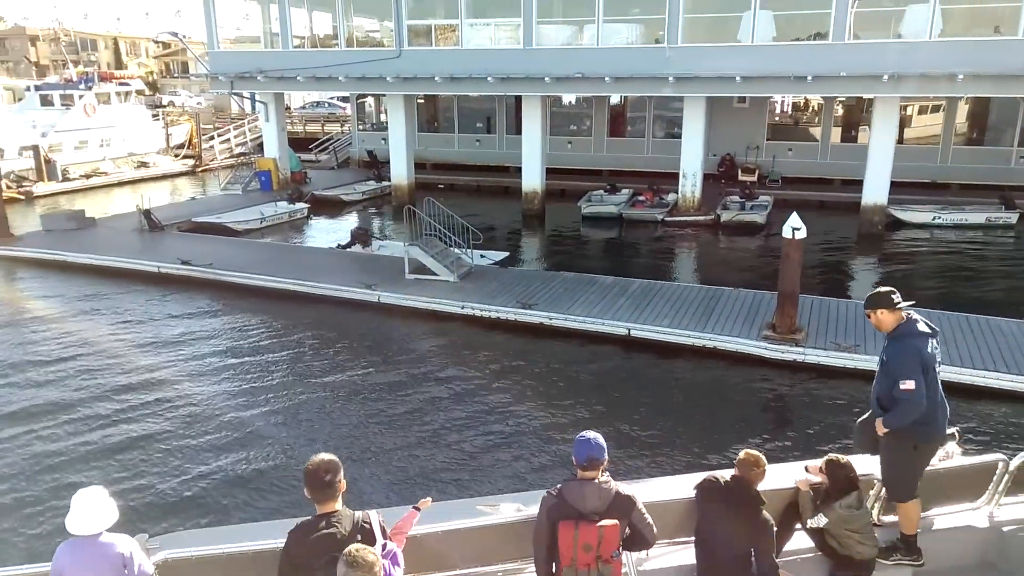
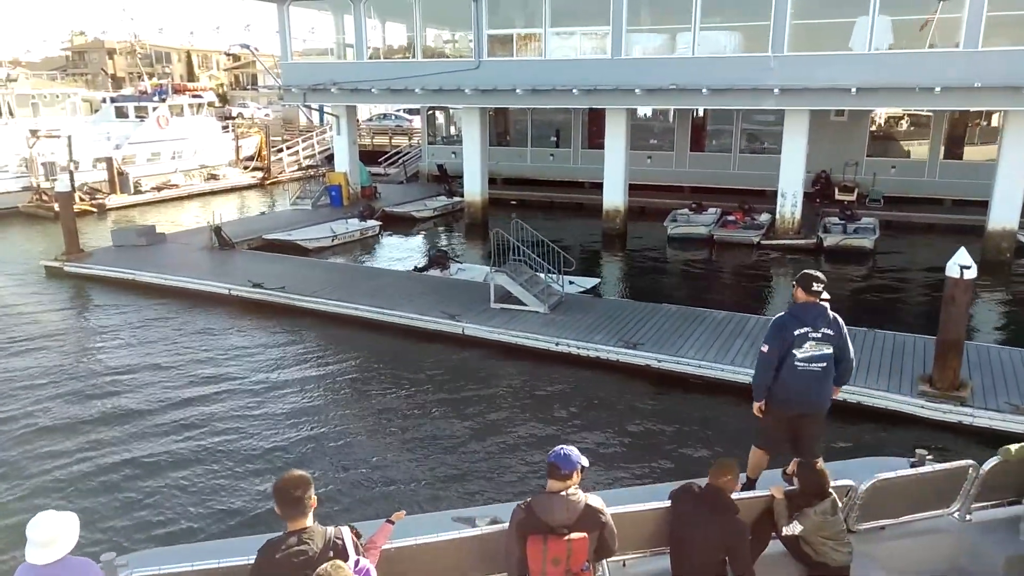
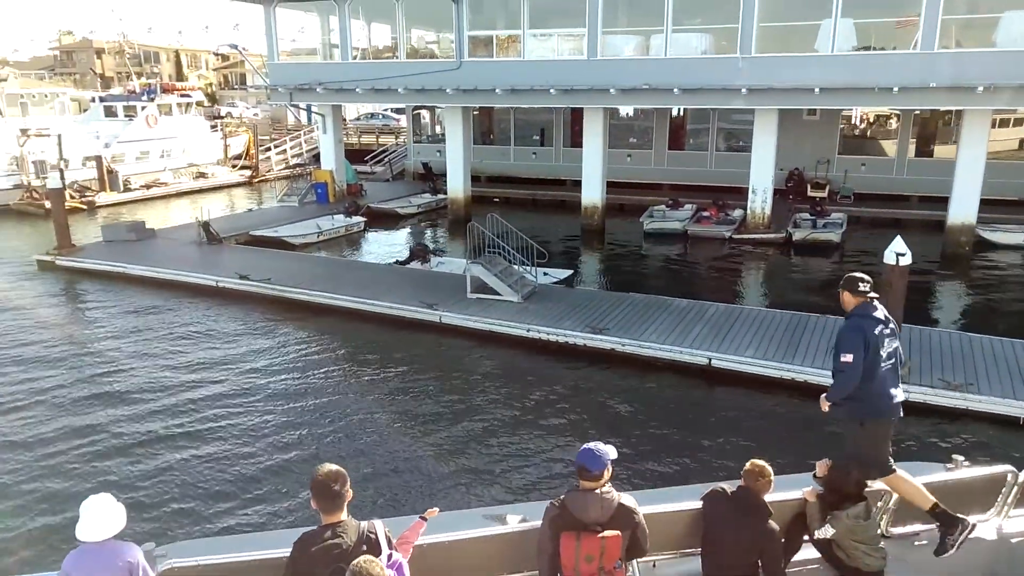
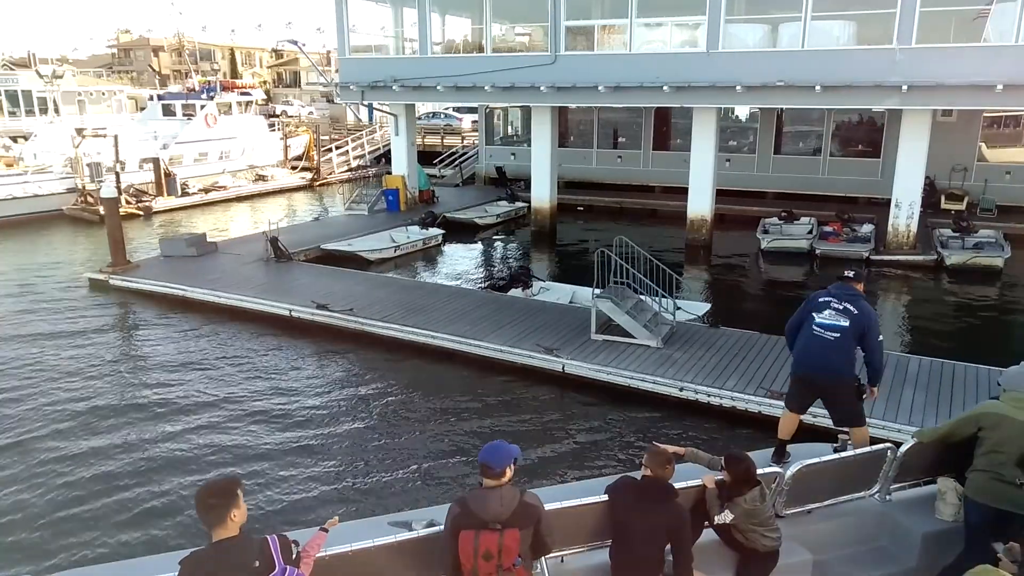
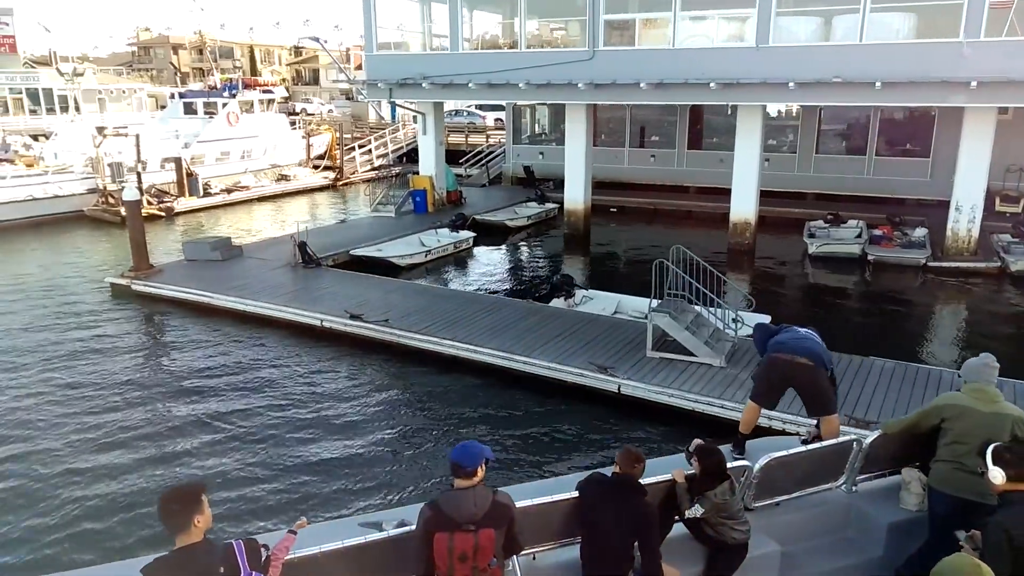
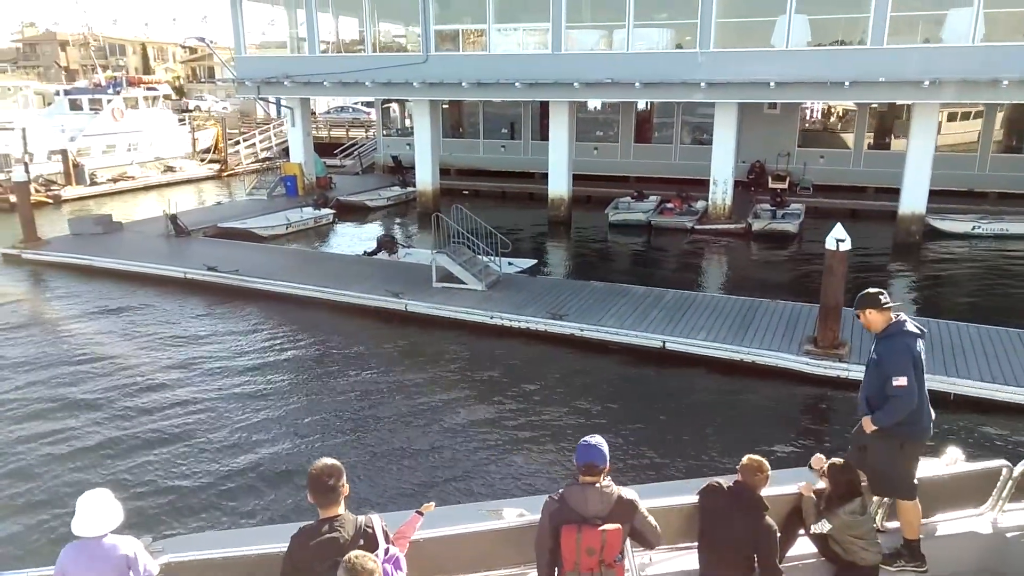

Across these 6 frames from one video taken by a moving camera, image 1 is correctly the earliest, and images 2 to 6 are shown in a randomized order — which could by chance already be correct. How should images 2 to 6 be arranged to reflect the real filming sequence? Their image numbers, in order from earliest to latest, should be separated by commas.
6, 3, 2, 4, 5
